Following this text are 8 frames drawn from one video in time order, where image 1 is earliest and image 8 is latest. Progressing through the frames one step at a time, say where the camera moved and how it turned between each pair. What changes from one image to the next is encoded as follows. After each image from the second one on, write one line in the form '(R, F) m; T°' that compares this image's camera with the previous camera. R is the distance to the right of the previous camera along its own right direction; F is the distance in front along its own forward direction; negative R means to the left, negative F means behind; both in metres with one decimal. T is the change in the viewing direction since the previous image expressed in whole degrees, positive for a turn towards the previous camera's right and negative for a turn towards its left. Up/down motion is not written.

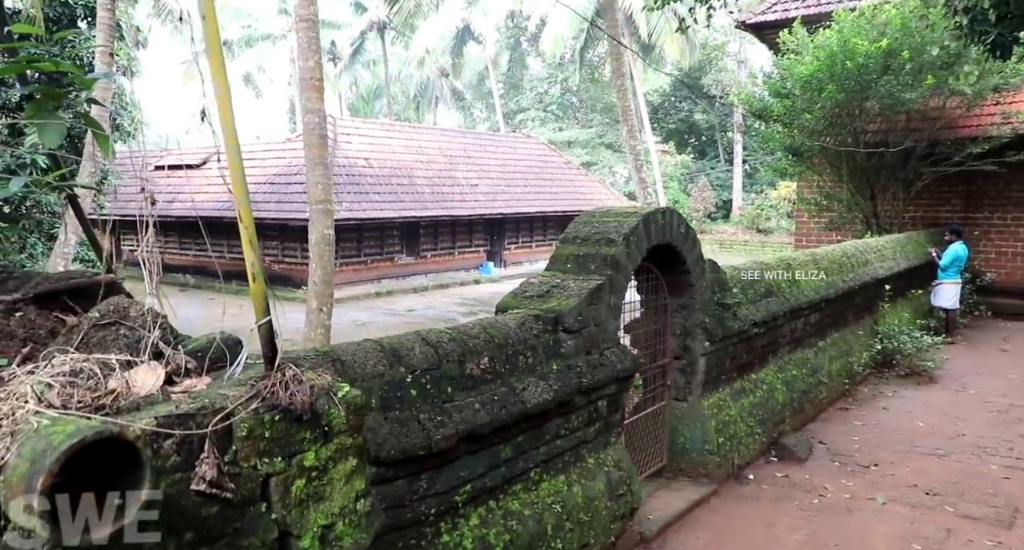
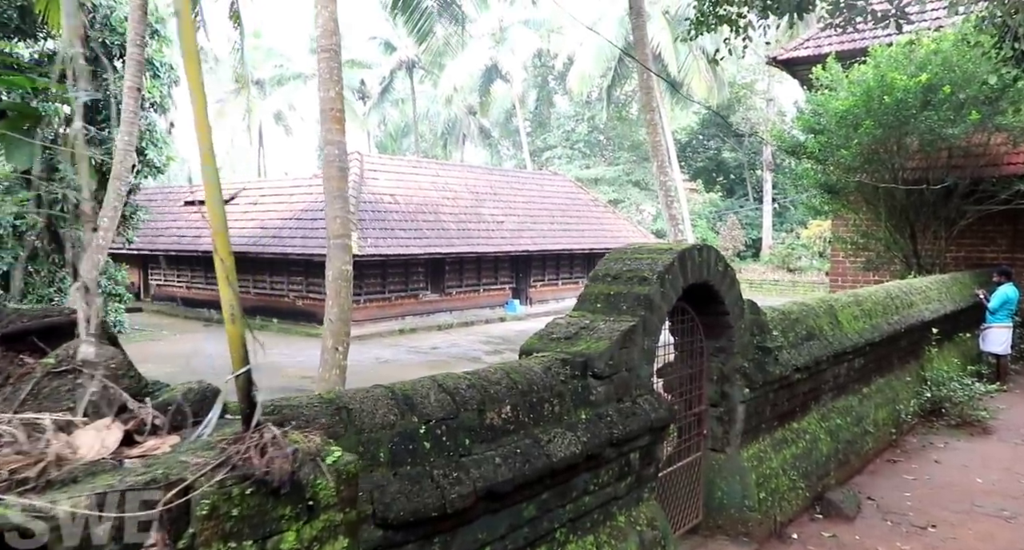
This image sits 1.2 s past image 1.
(0.0, +0.3) m; -2°
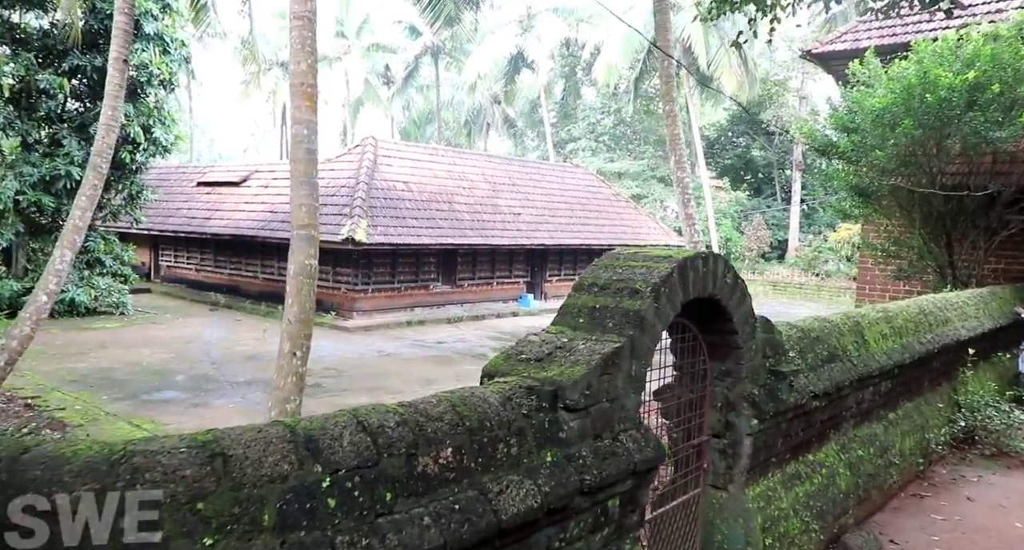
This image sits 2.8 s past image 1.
(+0.2, +0.6) m; -2°
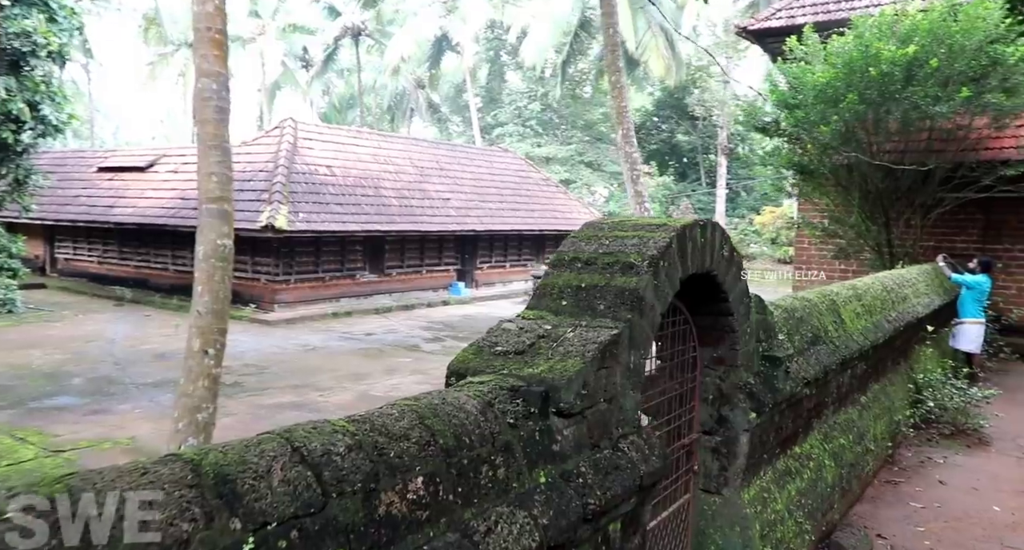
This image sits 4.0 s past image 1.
(-0.1, +0.6) m; +5°
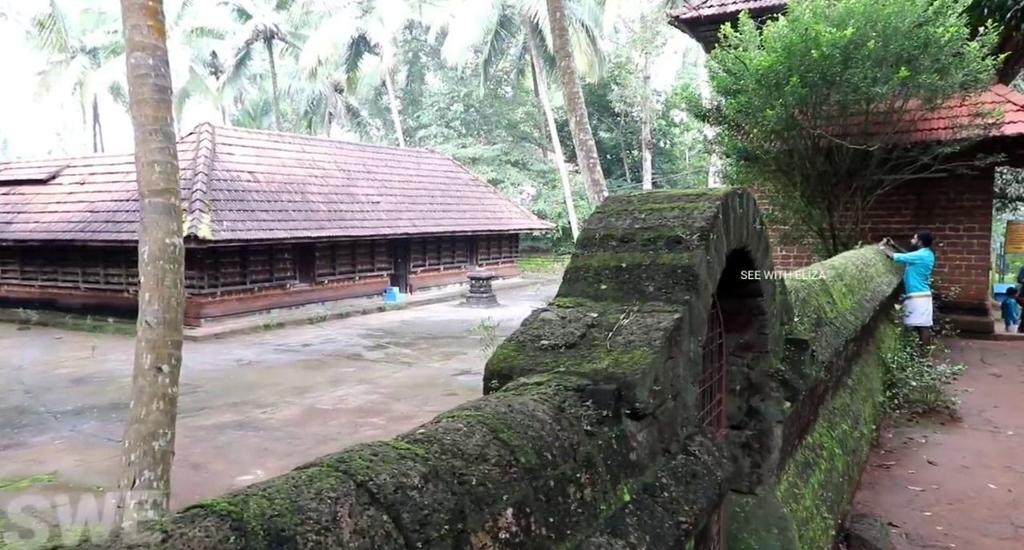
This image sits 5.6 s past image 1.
(-0.3, +0.4) m; +5°
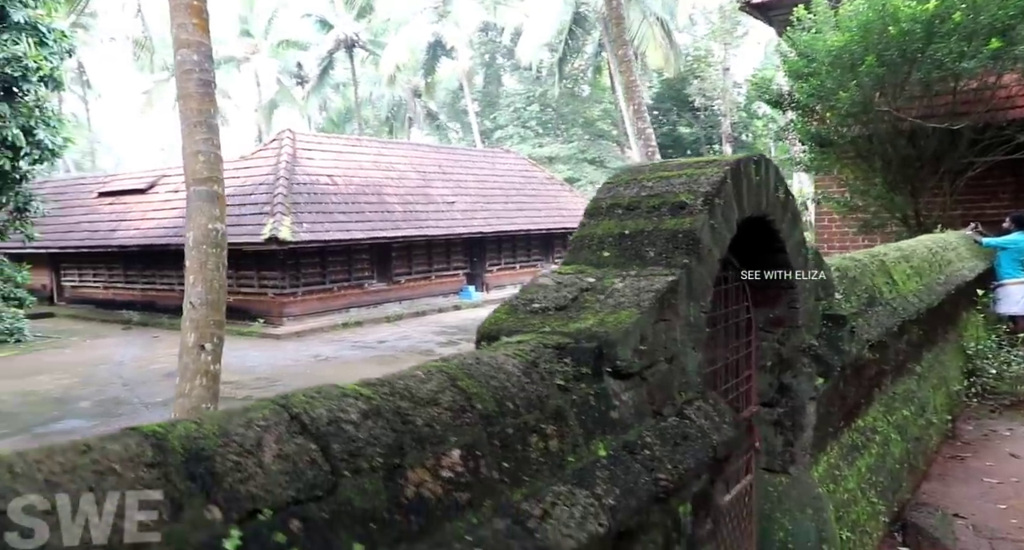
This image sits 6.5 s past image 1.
(+0.2, 0.0) m; -6°
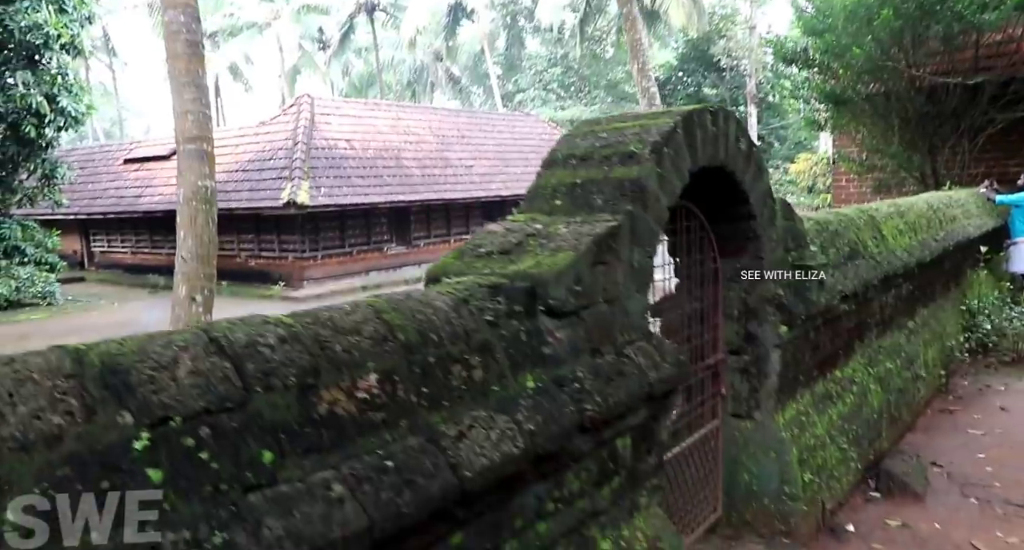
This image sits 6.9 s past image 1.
(+0.2, -0.1) m; -2°
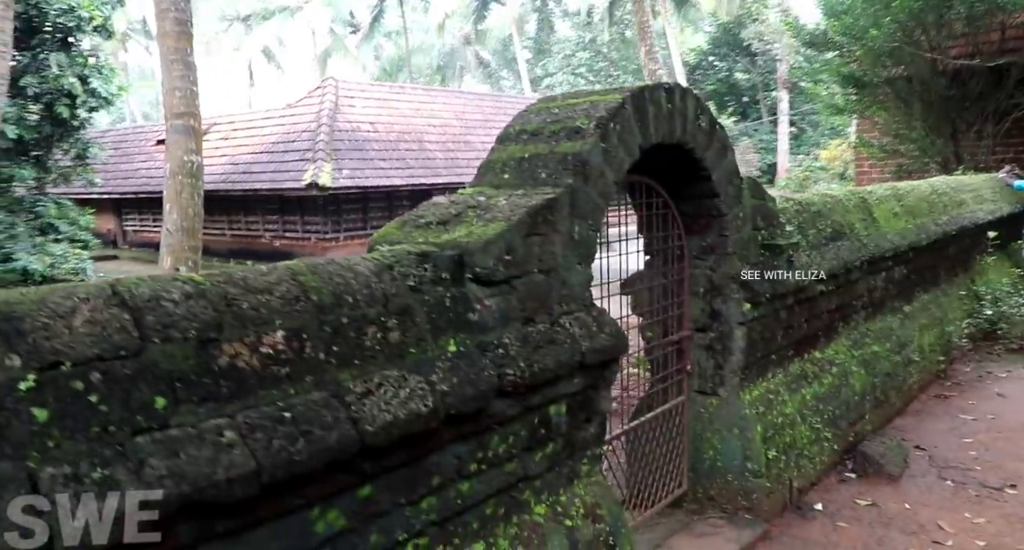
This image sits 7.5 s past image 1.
(+0.3, -0.1) m; -2°
